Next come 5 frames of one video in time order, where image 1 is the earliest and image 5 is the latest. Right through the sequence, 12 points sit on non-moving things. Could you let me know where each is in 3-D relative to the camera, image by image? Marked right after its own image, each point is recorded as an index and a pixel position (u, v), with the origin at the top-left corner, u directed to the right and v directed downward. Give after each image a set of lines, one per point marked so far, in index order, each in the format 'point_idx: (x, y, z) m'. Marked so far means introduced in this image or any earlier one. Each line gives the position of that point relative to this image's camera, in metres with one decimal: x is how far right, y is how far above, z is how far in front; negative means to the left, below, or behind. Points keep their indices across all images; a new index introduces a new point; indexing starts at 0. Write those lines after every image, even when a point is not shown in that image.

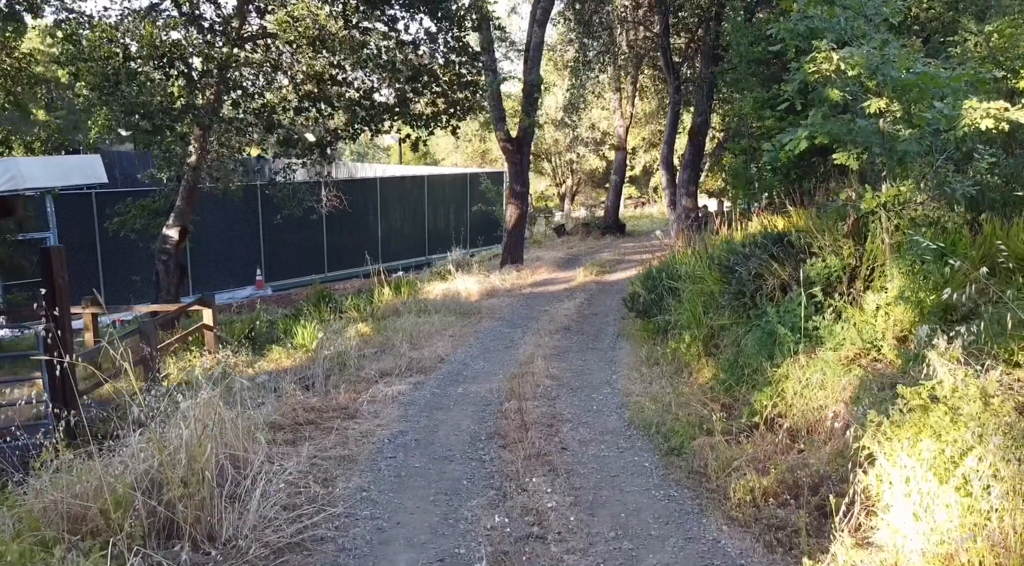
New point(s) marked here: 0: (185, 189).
0: (-4.4, +1.3, +10.3) m
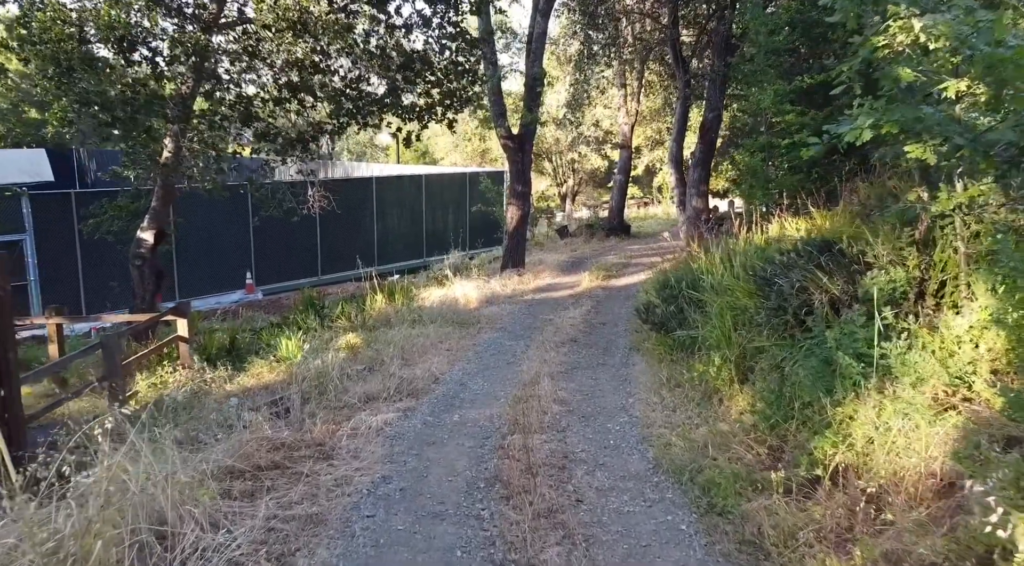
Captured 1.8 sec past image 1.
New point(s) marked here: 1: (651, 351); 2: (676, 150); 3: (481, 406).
0: (-4.4, +1.2, +9.5) m
1: (+1.3, -0.6, +7.0) m
2: (+3.4, +2.7, +15.5) m
3: (-0.2, -0.9, +5.7) m
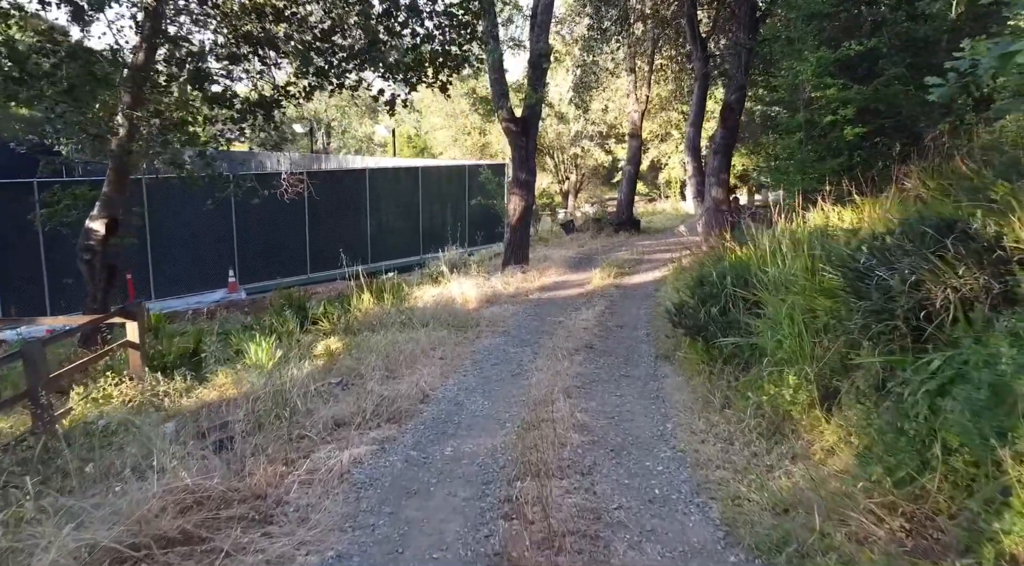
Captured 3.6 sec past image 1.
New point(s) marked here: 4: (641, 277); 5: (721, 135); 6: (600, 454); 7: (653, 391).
0: (-4.4, +1.2, +8.3) m
1: (+1.3, -0.6, +5.8) m
2: (+3.4, +2.7, +14.3) m
3: (-0.2, -0.9, +4.5) m
4: (+2.0, +0.1, +11.8) m
5: (+3.3, +2.3, +12.0) m
6: (+0.5, -0.9, +4.1) m
7: (+1.0, -0.8, +5.6) m
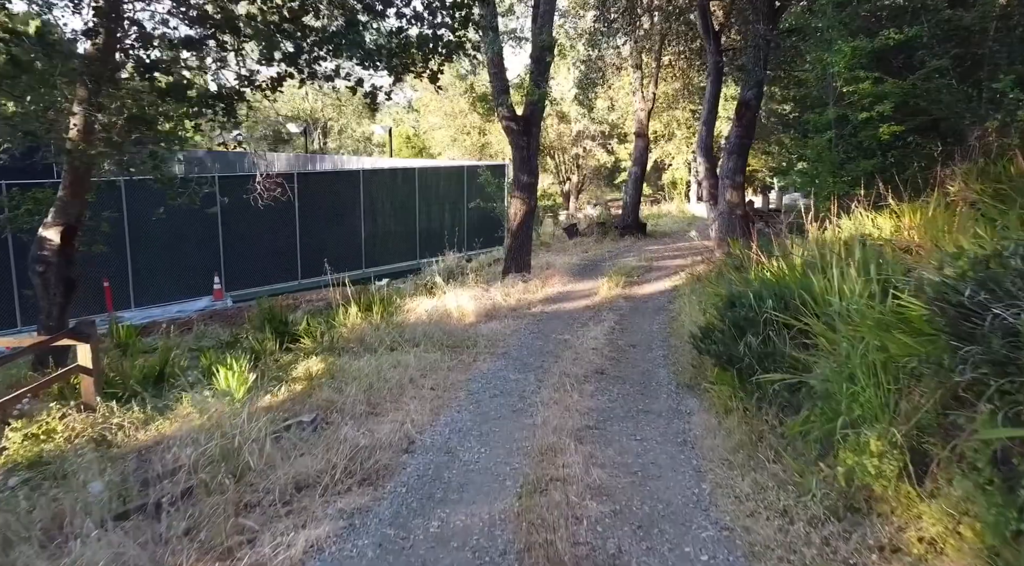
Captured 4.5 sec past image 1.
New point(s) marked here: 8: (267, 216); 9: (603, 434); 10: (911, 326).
0: (-4.3, +1.1, +7.4) m
1: (+1.4, -0.8, +4.9) m
2: (+3.4, +2.6, +13.4) m
3: (-0.2, -1.0, +3.6) m
4: (+2.0, 0.0, +10.9) m
5: (+3.3, +2.2, +11.1) m
6: (+0.5, -1.1, +3.3) m
7: (+1.0, -0.9, +4.7) m
8: (-3.9, +1.1, +12.1) m
9: (+0.6, -1.0, +4.8) m
10: (+1.7, -0.2, +3.3) m
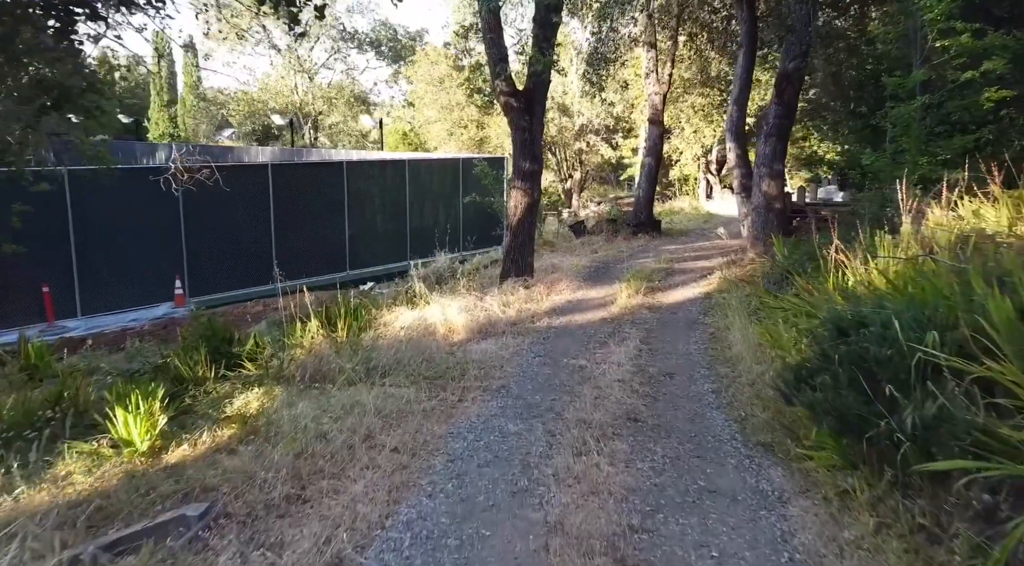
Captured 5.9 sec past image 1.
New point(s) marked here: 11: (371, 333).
0: (-4.3, +1.0, +5.6) m
1: (+1.4, -0.8, +3.1) m
2: (+3.4, +2.5, +11.6) m
3: (-0.2, -1.1, +1.8) m
4: (+2.0, -0.1, +9.1) m
5: (+3.3, +2.1, +9.3) m
6: (+0.5, -1.2, +1.4) m
7: (+1.0, -1.0, +2.9) m
8: (-3.9, +1.0, +10.3) m
9: (+0.6, -1.0, +3.0) m
10: (+1.7, -0.3, +1.5) m
11: (-1.3, -0.5, +7.2) m
